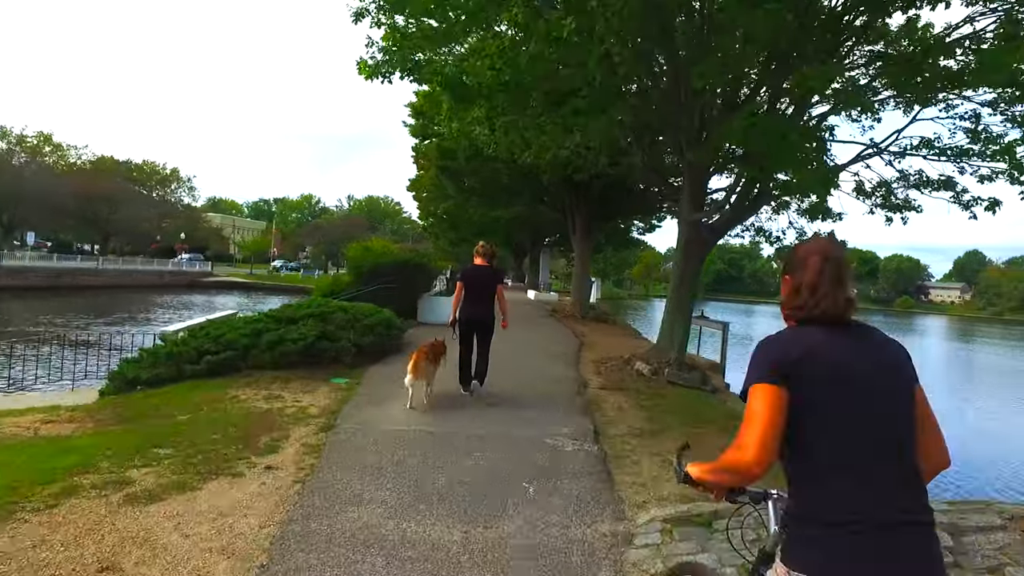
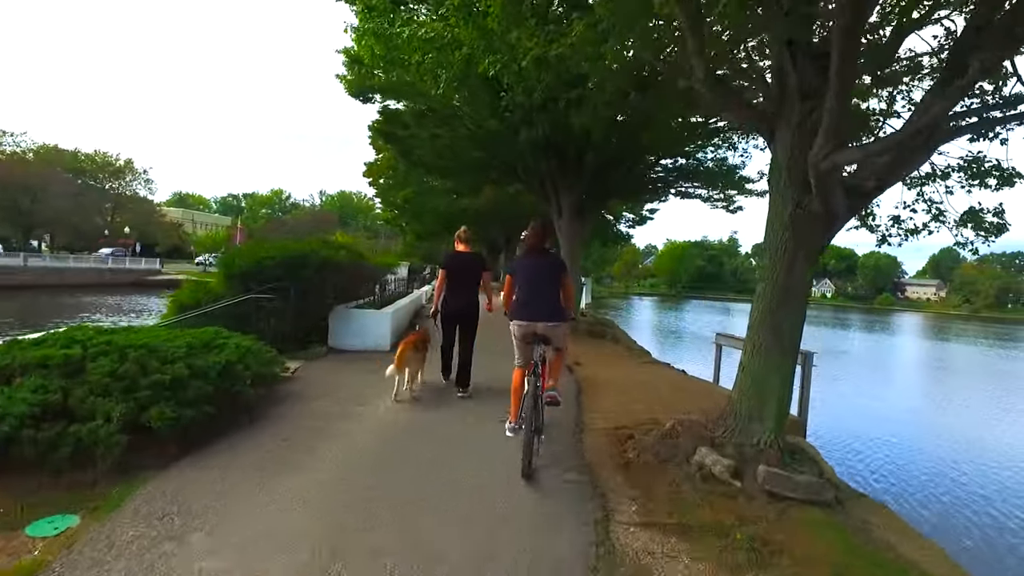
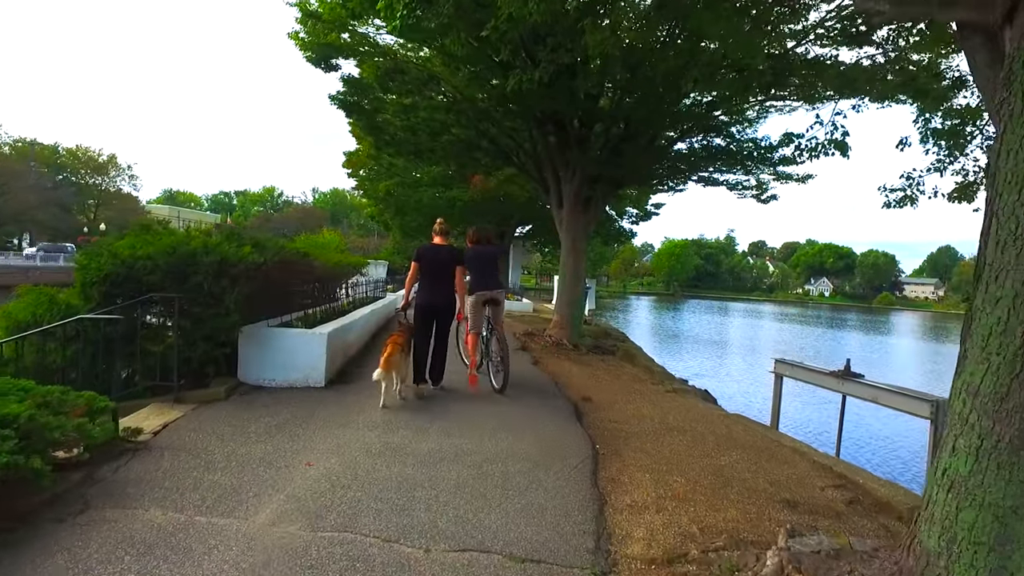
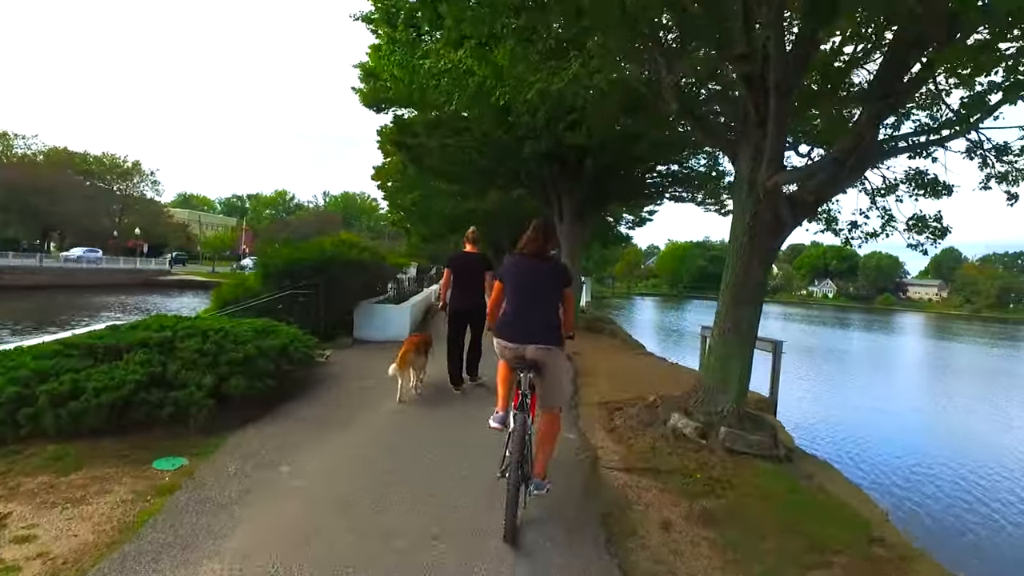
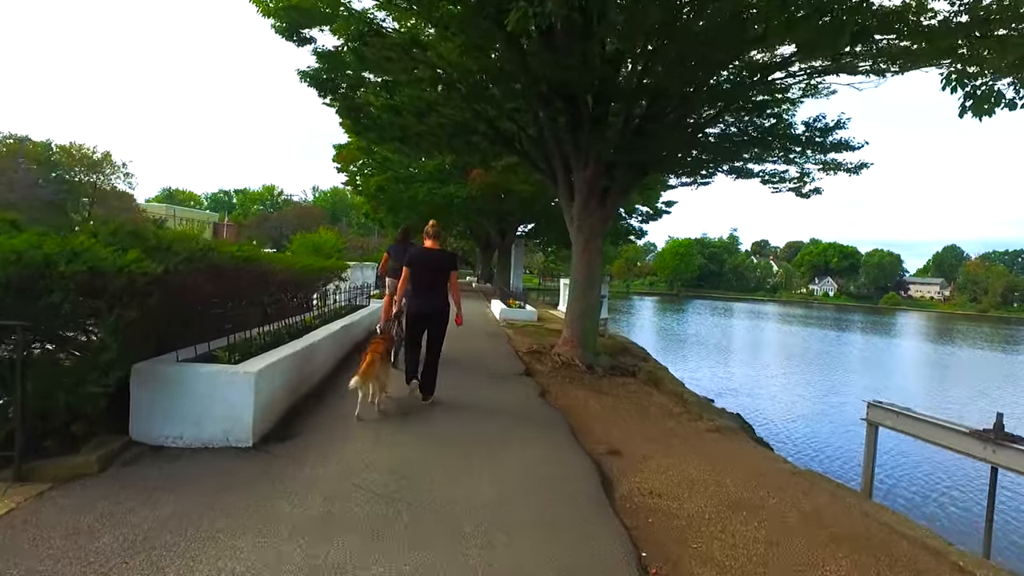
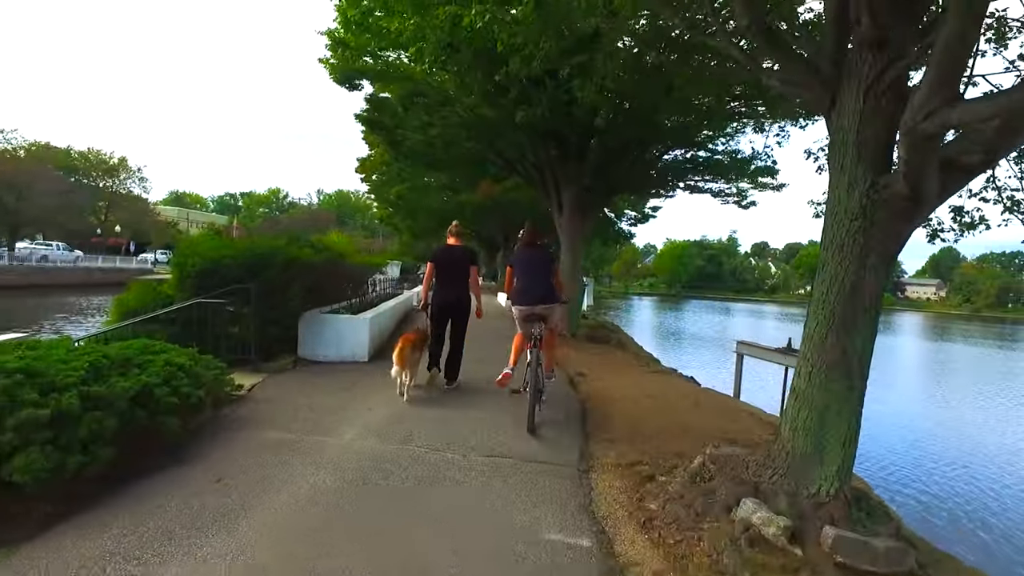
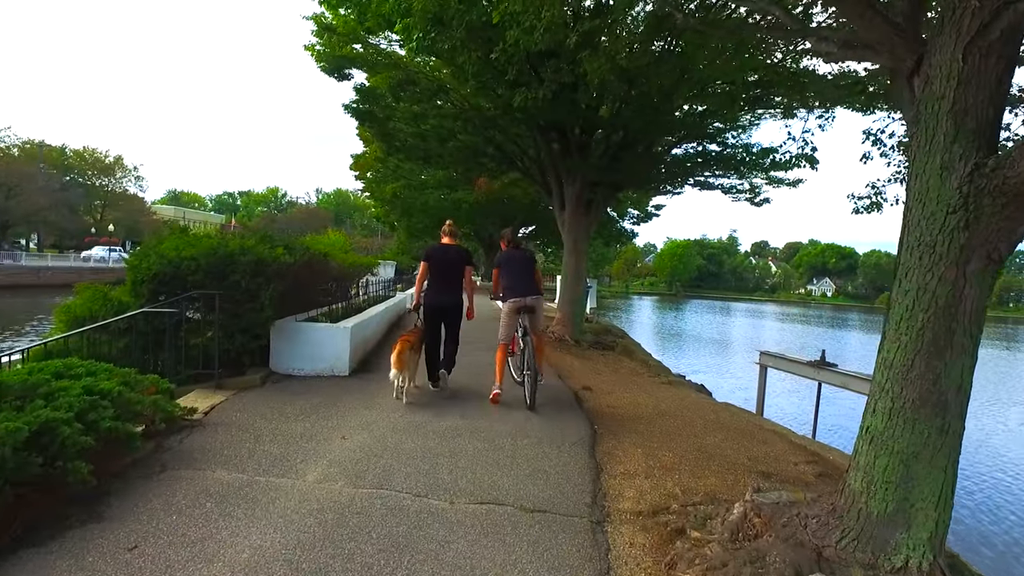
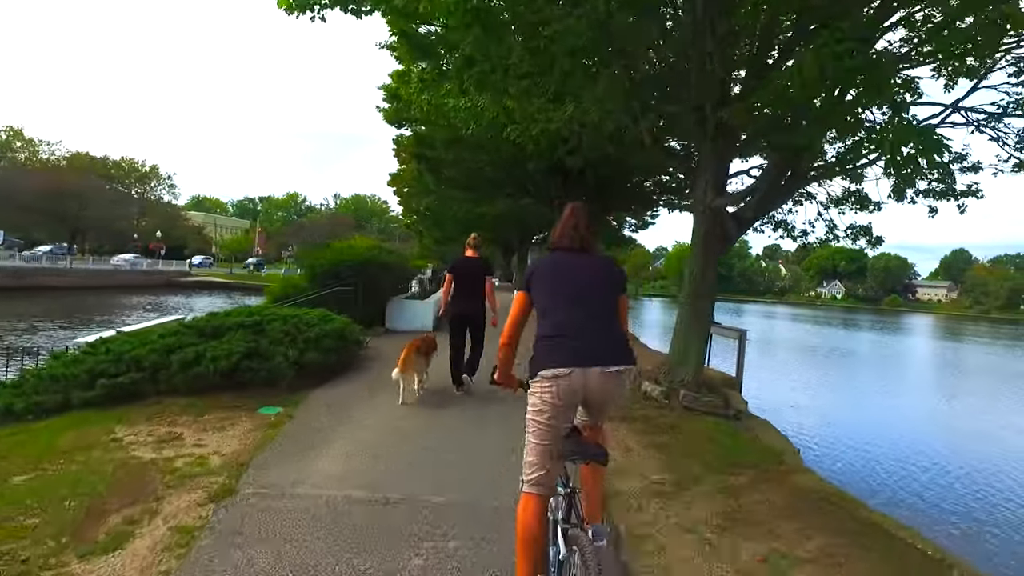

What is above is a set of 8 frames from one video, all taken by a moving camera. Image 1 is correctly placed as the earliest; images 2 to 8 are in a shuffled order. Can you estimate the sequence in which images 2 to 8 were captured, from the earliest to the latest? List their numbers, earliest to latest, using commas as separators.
8, 4, 2, 6, 7, 3, 5
